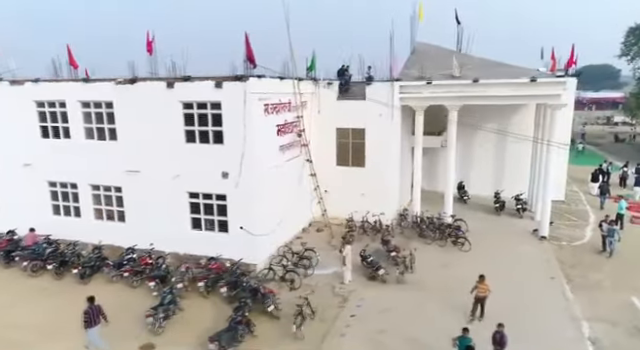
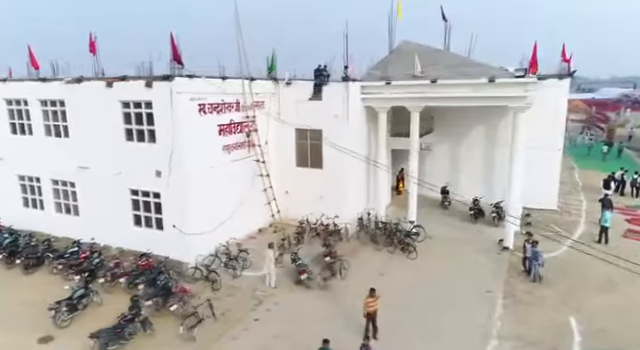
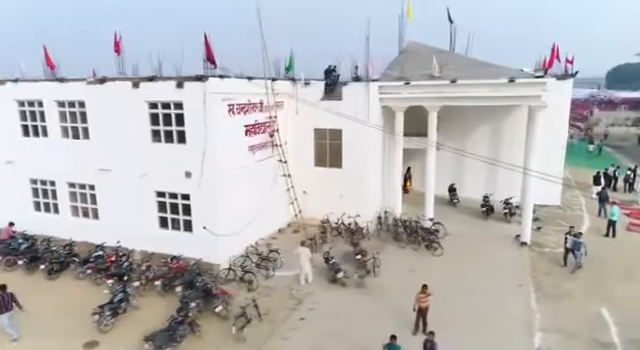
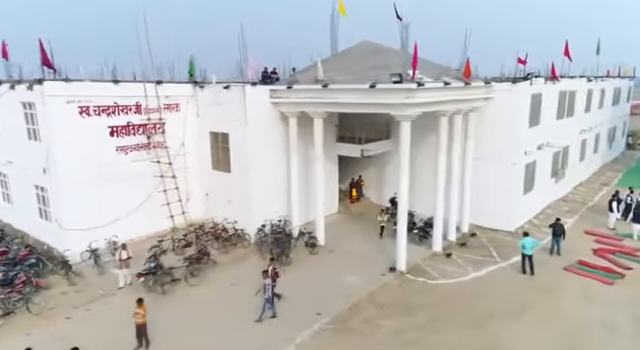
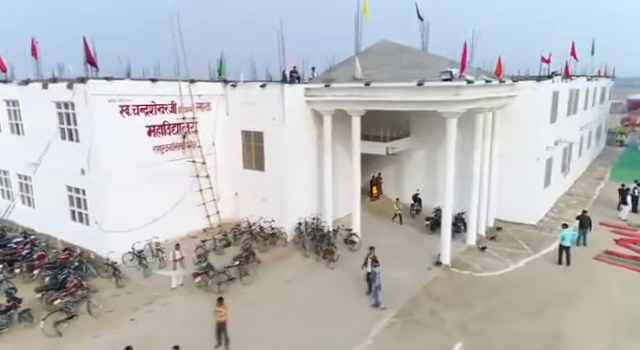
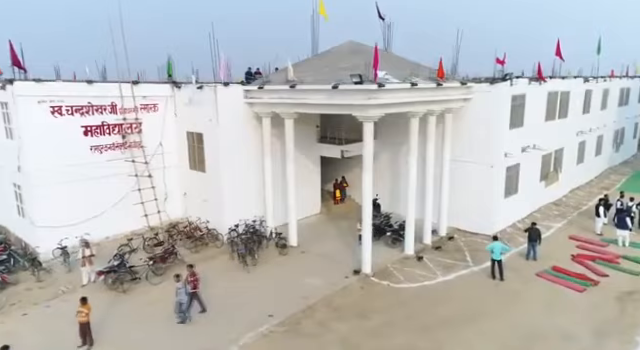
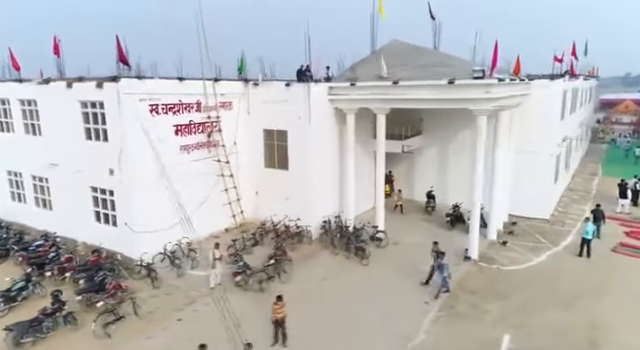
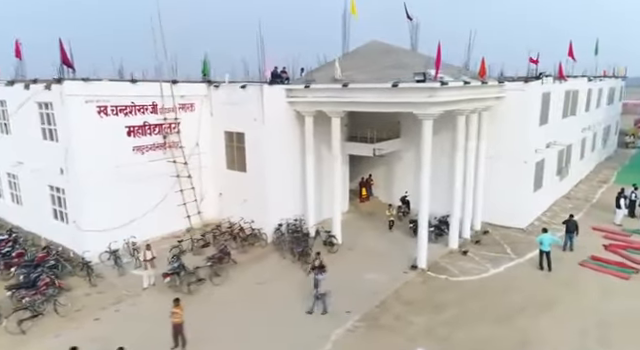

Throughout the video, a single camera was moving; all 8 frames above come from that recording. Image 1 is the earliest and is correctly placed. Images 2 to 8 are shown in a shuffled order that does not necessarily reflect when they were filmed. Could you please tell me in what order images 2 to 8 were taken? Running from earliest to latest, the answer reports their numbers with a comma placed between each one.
3, 2, 7, 5, 8, 4, 6
